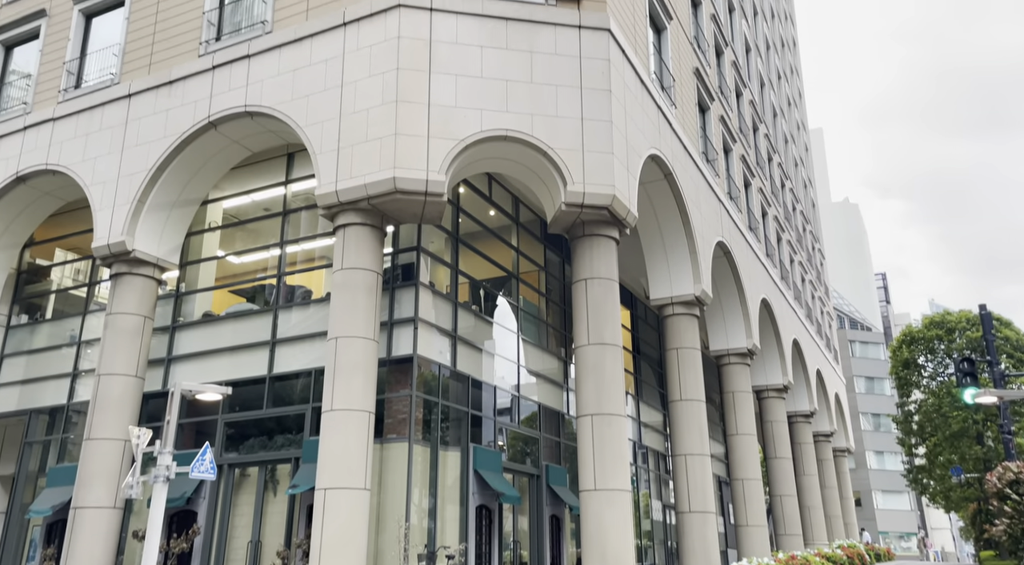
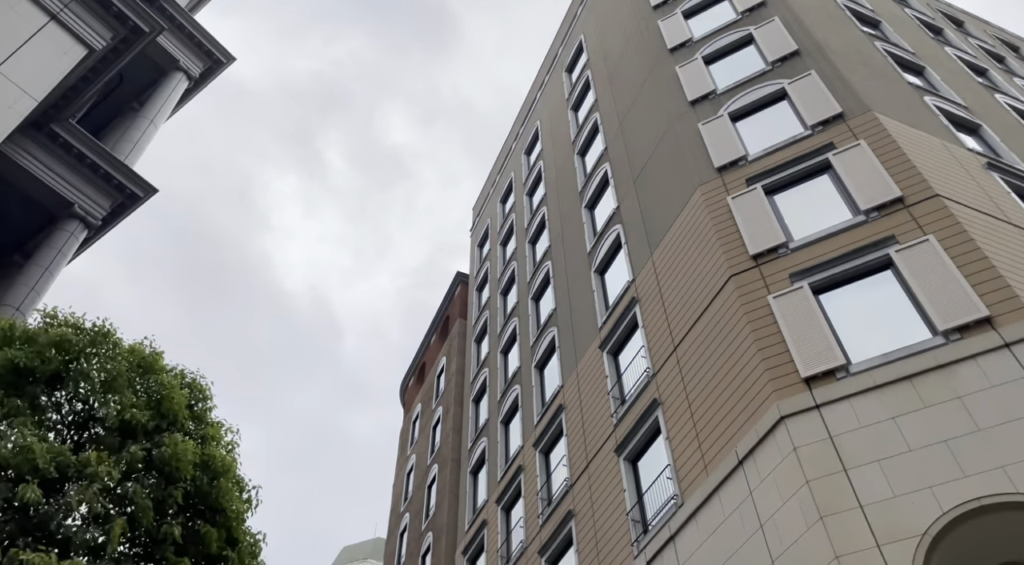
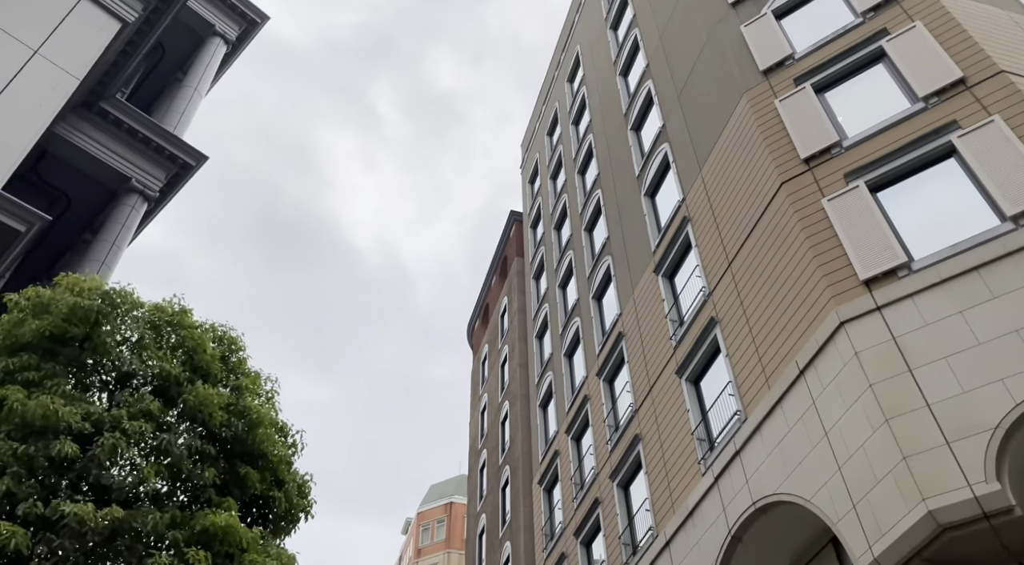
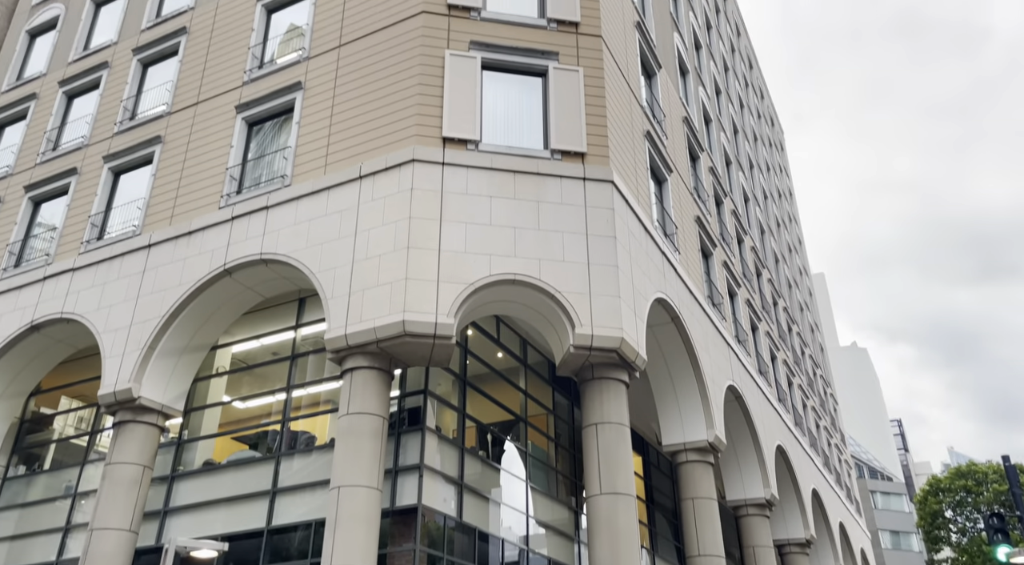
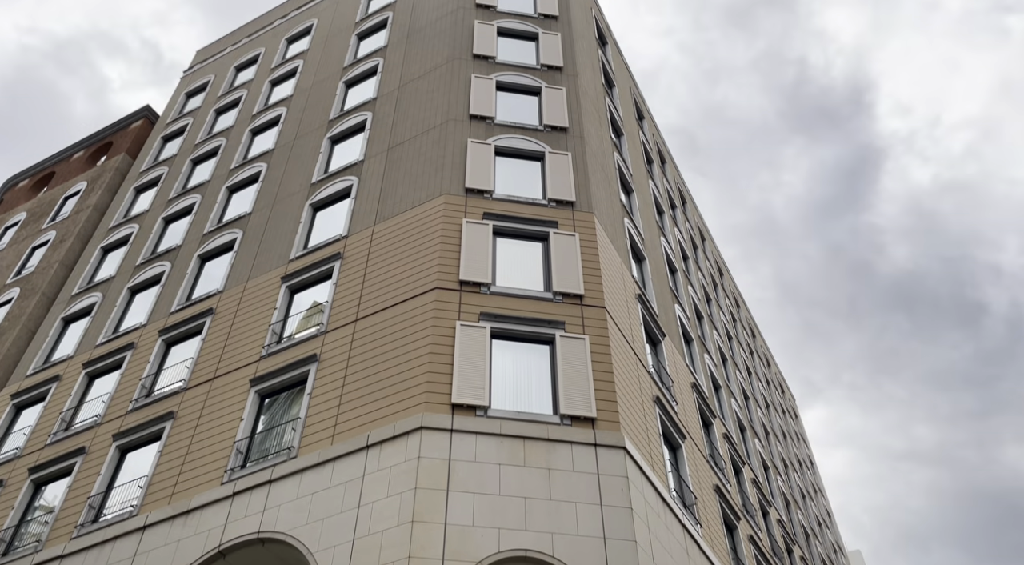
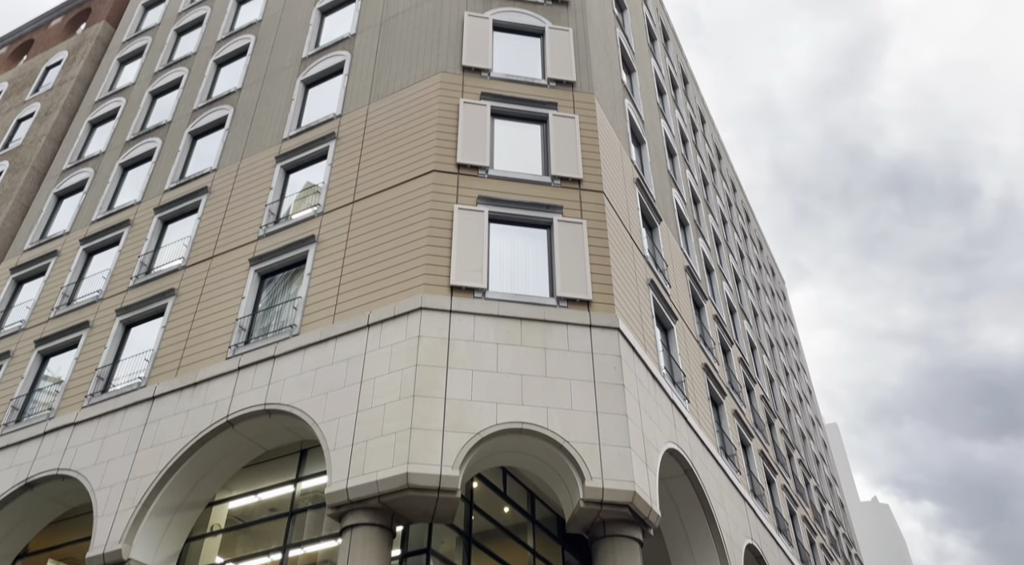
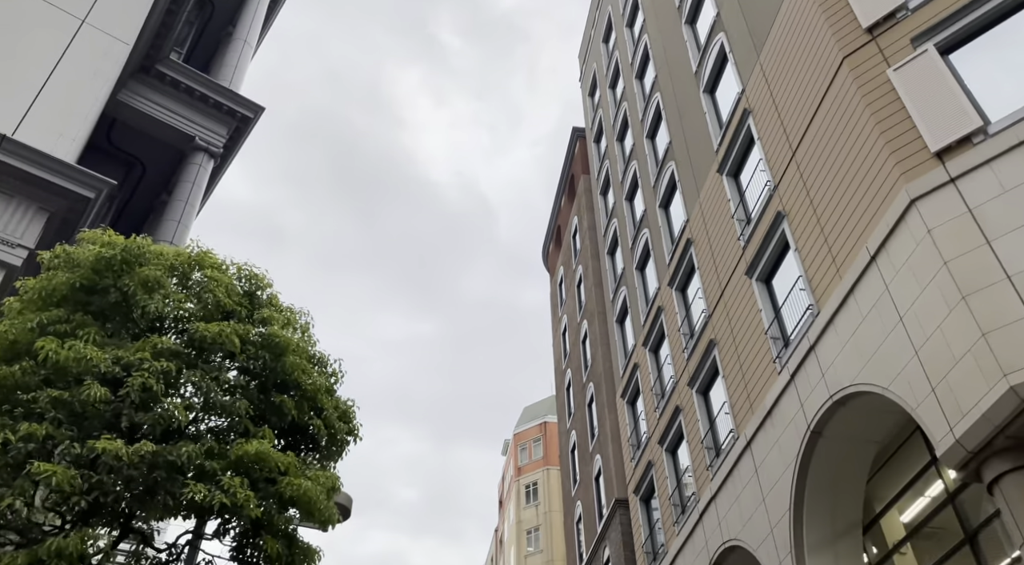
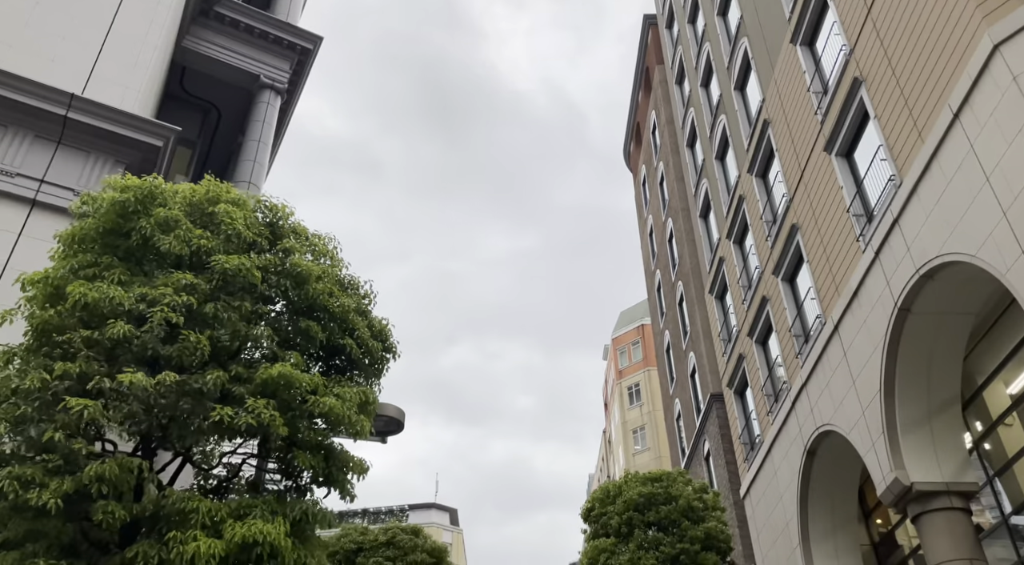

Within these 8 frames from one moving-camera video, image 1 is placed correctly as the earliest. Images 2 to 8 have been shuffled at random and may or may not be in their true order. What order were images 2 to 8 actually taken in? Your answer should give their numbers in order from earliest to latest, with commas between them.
4, 6, 5, 2, 3, 7, 8
